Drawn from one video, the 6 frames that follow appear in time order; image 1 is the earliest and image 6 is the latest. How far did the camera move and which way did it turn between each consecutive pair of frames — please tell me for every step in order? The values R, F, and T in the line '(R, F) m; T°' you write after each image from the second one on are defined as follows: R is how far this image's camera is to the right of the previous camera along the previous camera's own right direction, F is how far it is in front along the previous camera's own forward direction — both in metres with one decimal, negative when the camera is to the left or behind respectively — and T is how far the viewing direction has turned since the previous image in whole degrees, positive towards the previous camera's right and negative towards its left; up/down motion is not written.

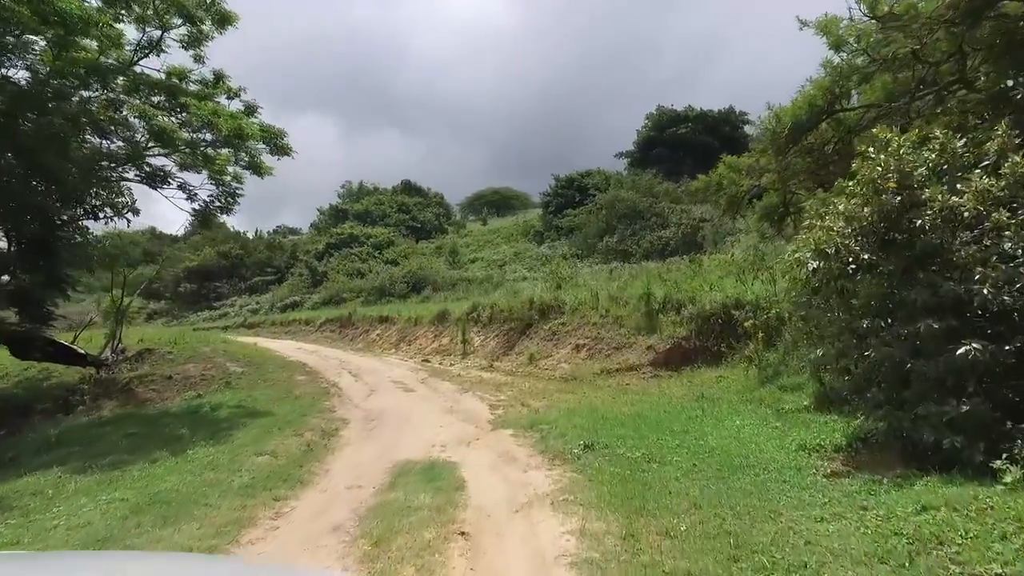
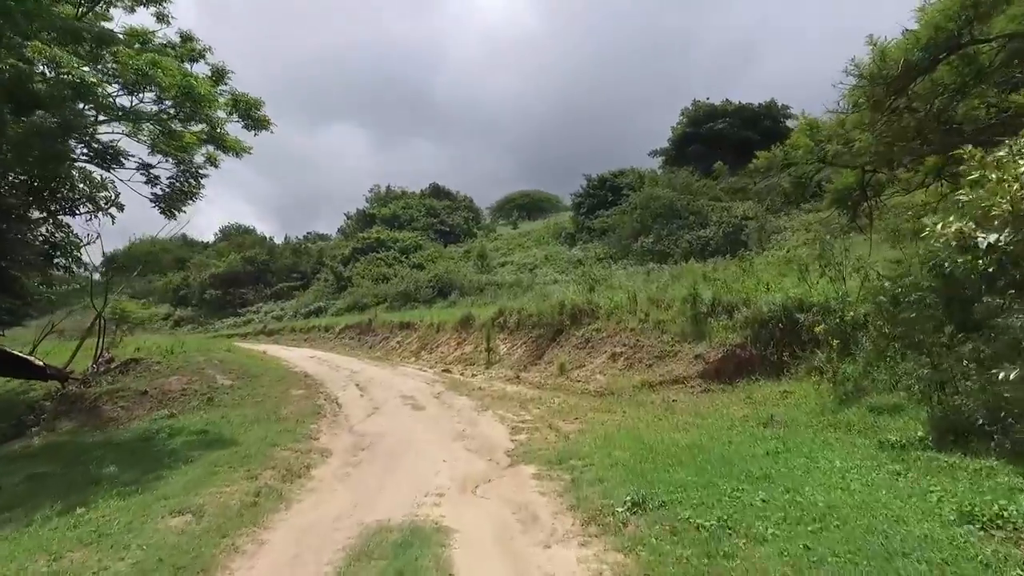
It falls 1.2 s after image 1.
(+0.1, +2.3) m; -3°
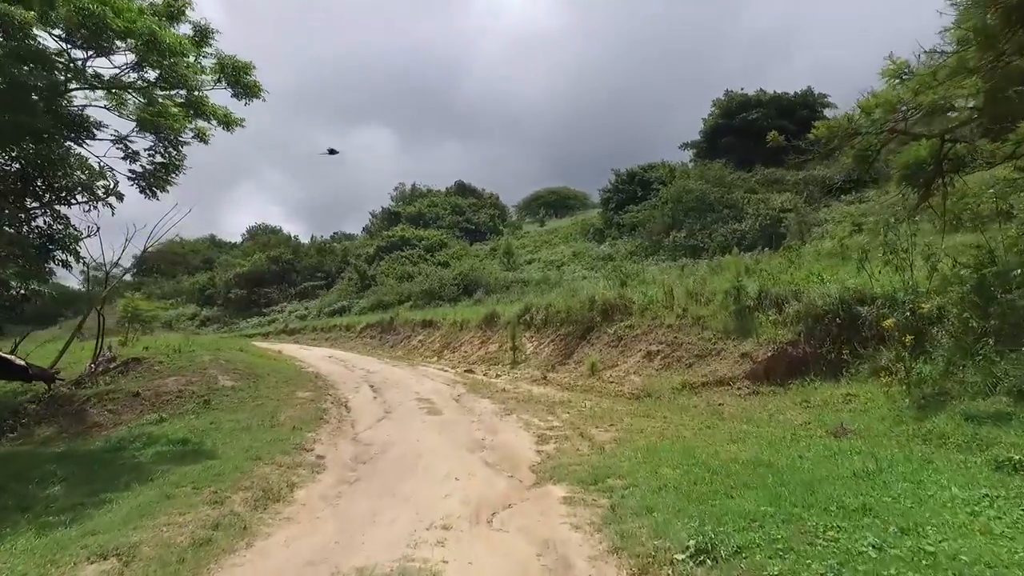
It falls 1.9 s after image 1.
(0.0, +1.4) m; -2°
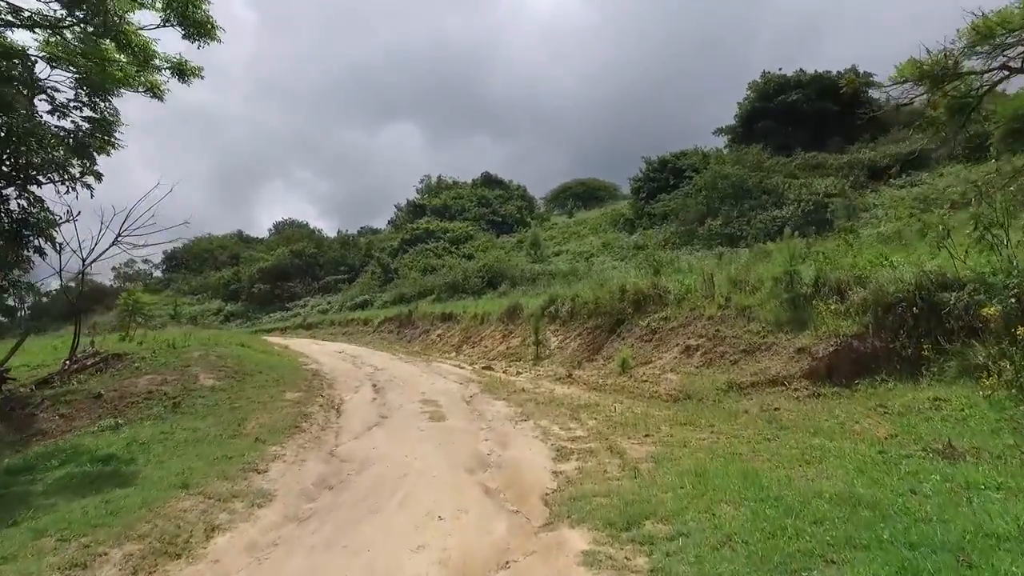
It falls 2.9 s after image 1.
(+0.2, +1.9) m; -2°
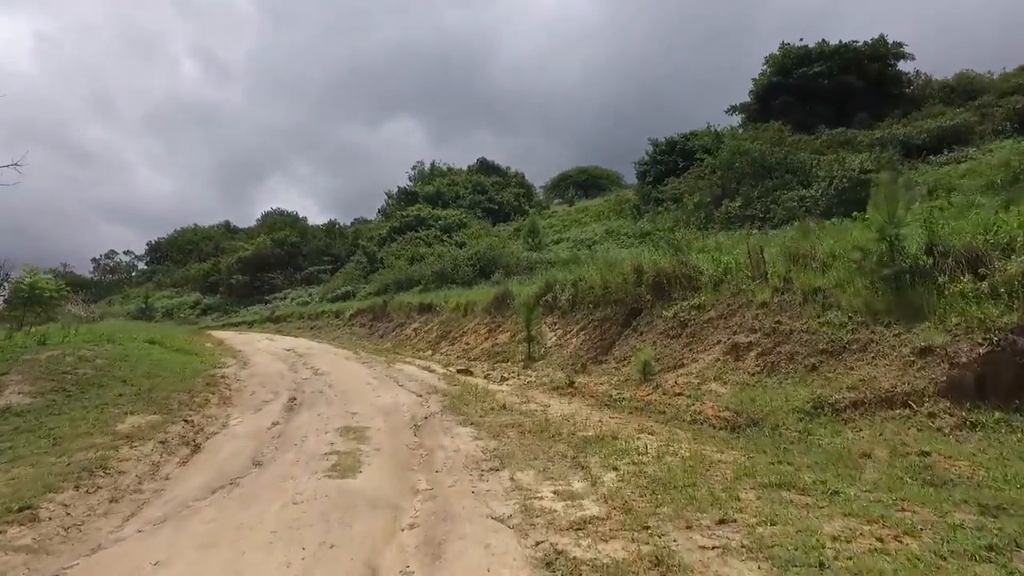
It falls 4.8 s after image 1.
(+0.4, +4.6) m; 0°
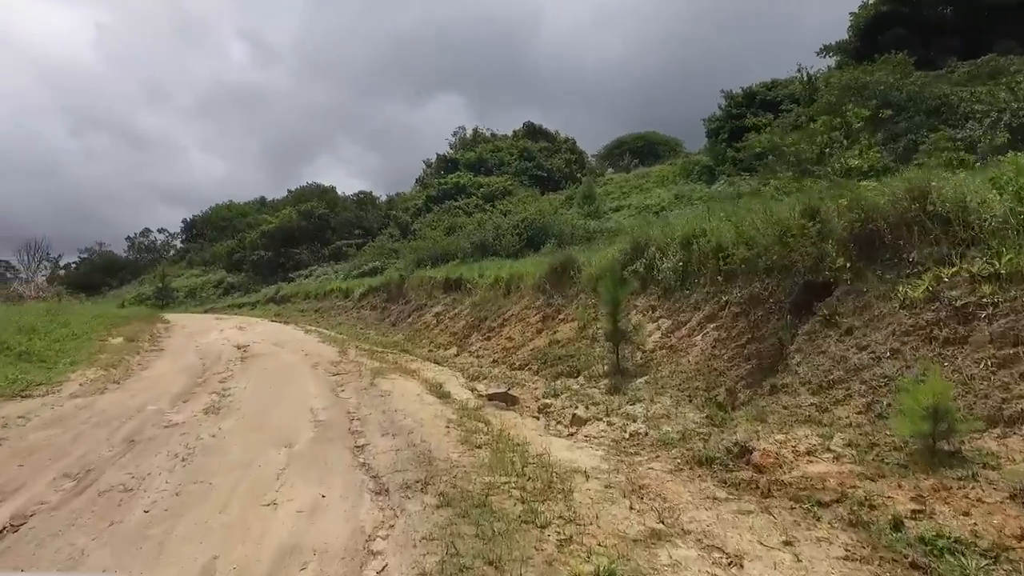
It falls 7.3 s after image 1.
(-0.4, +7.4) m; -4°
